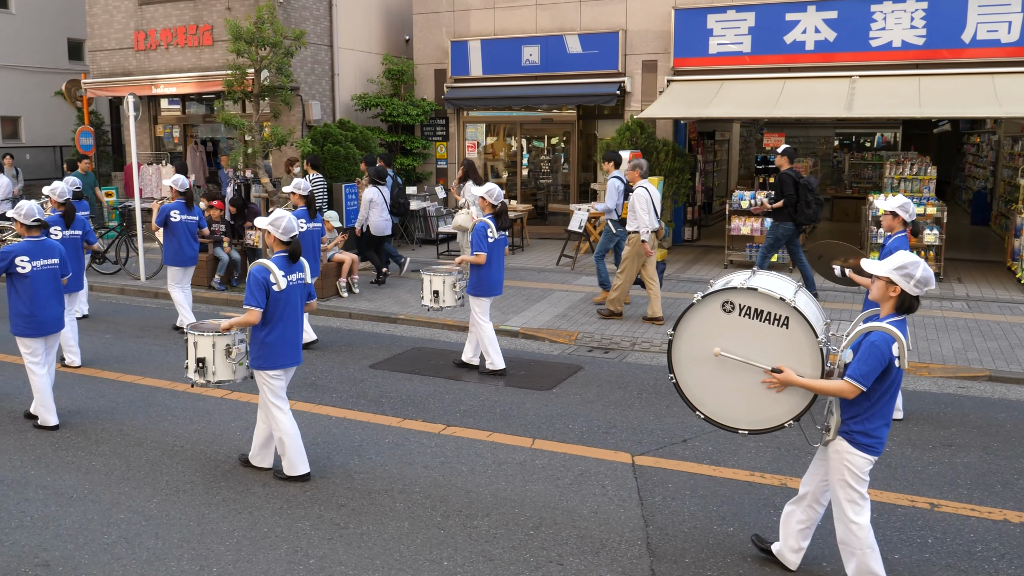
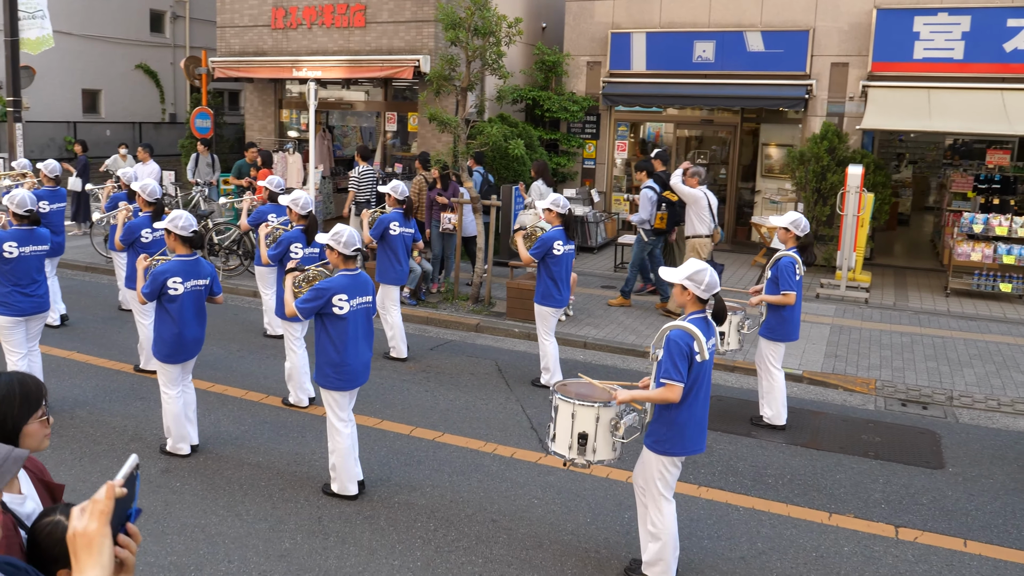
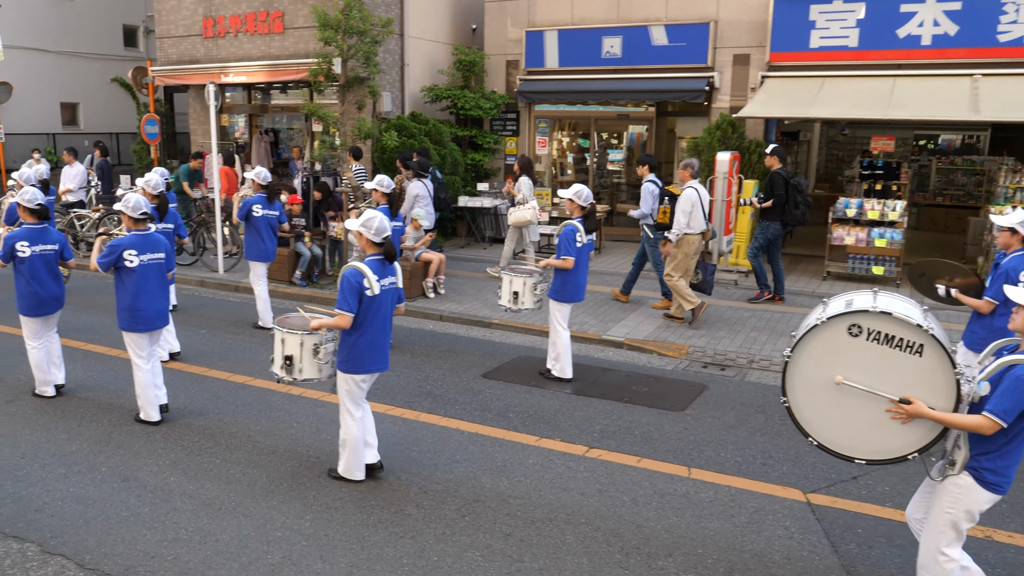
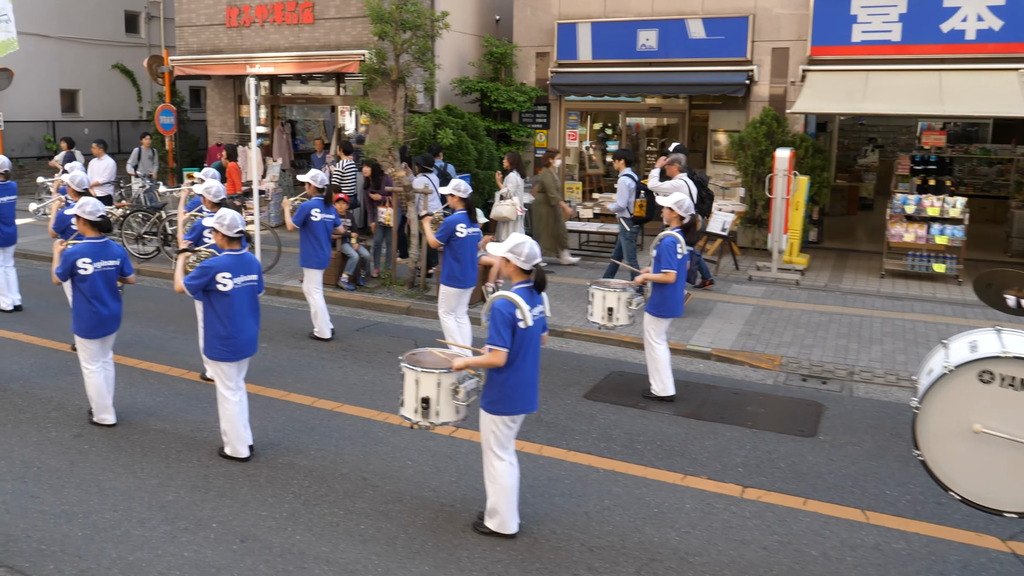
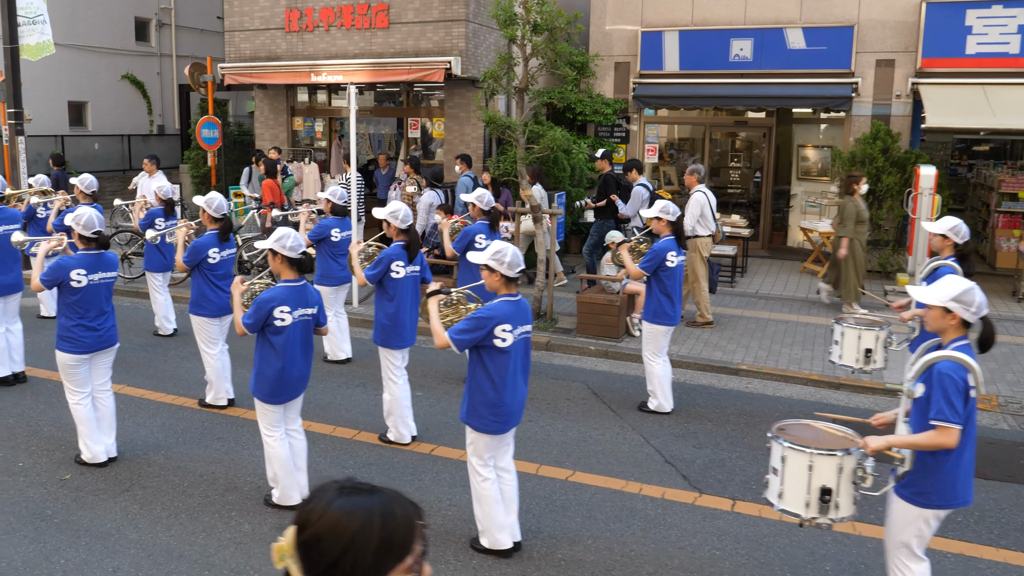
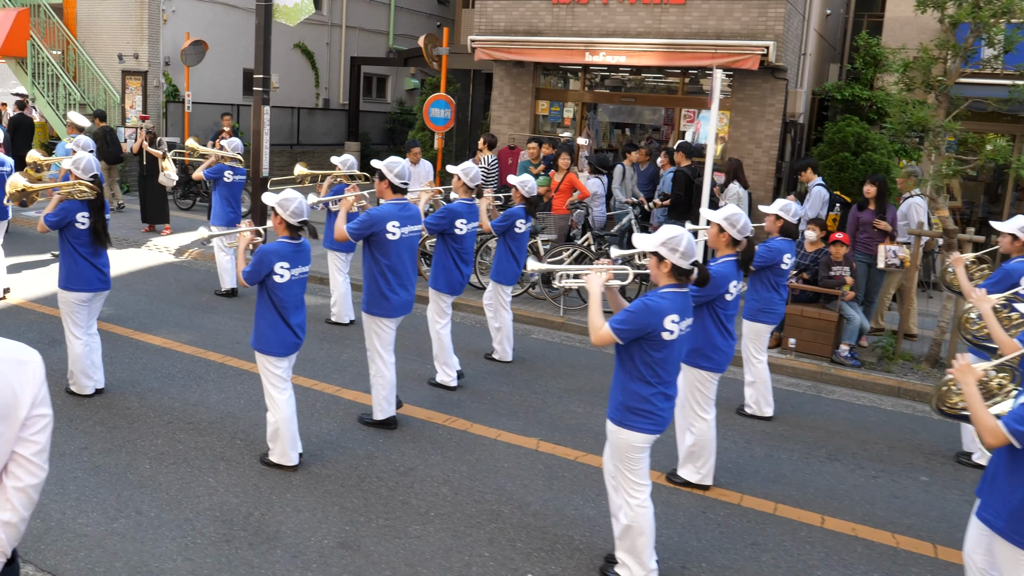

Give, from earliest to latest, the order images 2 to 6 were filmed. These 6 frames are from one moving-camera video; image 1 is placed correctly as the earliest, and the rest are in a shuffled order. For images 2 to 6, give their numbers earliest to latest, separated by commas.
3, 4, 2, 5, 6
